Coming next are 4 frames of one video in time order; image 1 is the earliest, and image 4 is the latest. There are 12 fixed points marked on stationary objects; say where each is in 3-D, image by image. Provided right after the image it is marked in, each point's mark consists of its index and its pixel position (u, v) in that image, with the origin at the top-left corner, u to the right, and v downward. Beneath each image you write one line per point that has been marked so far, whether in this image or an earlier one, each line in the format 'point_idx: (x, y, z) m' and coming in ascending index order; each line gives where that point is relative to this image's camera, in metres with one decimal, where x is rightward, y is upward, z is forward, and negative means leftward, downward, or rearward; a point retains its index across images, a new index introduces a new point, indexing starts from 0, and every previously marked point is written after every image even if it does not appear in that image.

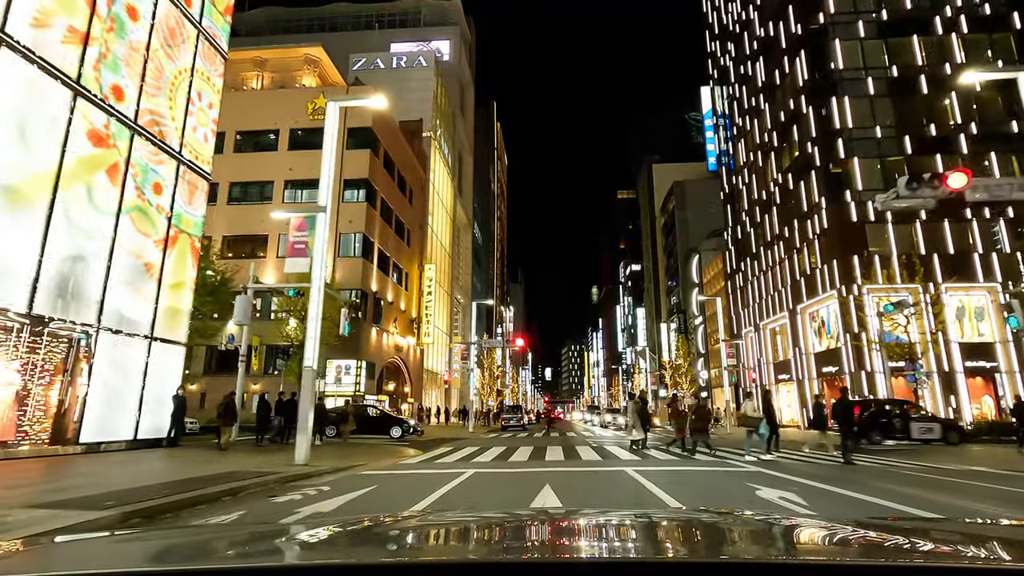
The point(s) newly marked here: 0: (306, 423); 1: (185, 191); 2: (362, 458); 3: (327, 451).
0: (-4.8, -3.3, +12.6) m
1: (-10.6, +3.1, +17.6) m
2: (-4.7, -5.4, +16.9) m
3: (-6.4, -5.7, +18.6) m
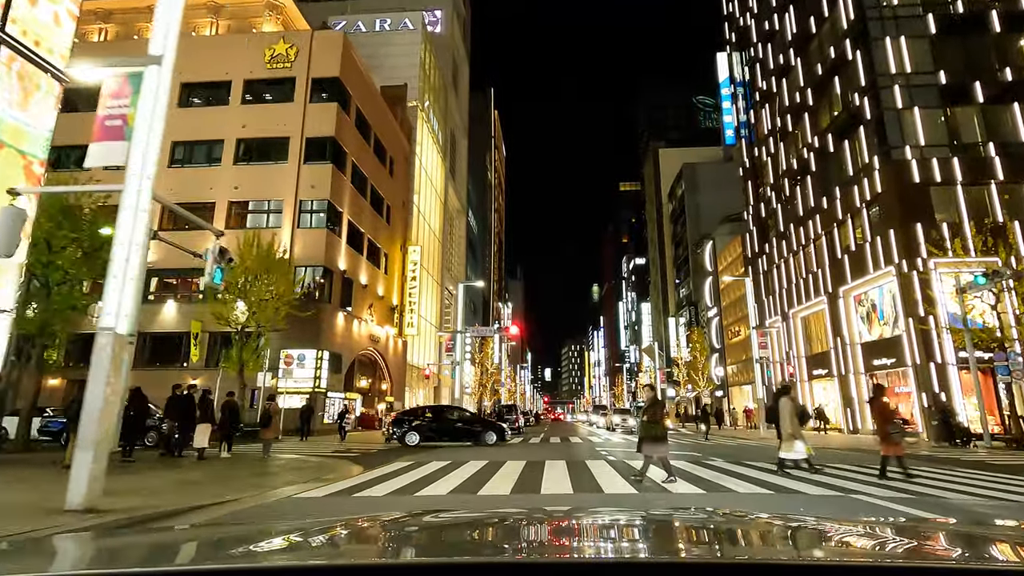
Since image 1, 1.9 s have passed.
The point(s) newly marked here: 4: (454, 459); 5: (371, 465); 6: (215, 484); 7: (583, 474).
0: (-5.2, -1.9, +6.9) m
1: (-11.0, +4.4, +11.9) m
2: (-5.2, -4.1, +11.2) m
3: (-6.8, -4.3, +12.9) m
4: (-1.8, -5.3, +16.6) m
5: (-4.0, -5.0, +15.0) m
6: (-6.0, -3.9, +10.8) m
7: (+1.9, -4.9, +14.2) m
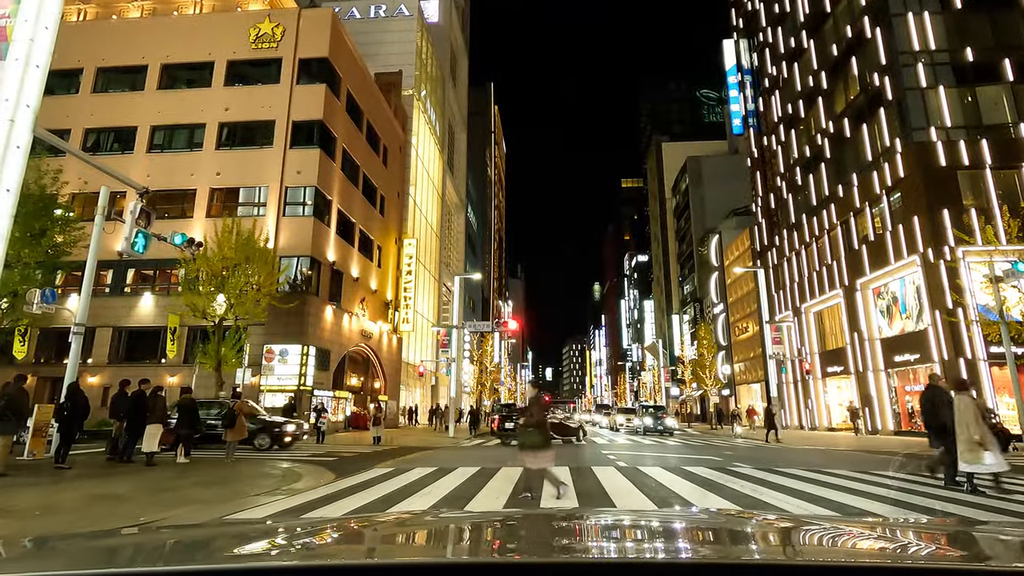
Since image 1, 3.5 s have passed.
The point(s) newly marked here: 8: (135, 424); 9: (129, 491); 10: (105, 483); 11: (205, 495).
0: (-5.3, -1.5, +5.1) m
1: (-11.1, +4.9, +10.1) m
2: (-5.3, -3.7, +9.4) m
3: (-6.9, -3.9, +11.1) m
4: (-1.9, -4.9, +14.8) m
5: (-4.1, -4.5, +13.3) m
6: (-6.1, -3.5, +9.0) m
7: (+1.8, -4.5, +12.4) m
8: (-8.9, -3.2, +12.8) m
9: (-6.7, -3.6, +9.5) m
10: (-7.6, -3.7, +10.2) m
11: (-5.5, -3.7, +9.7) m
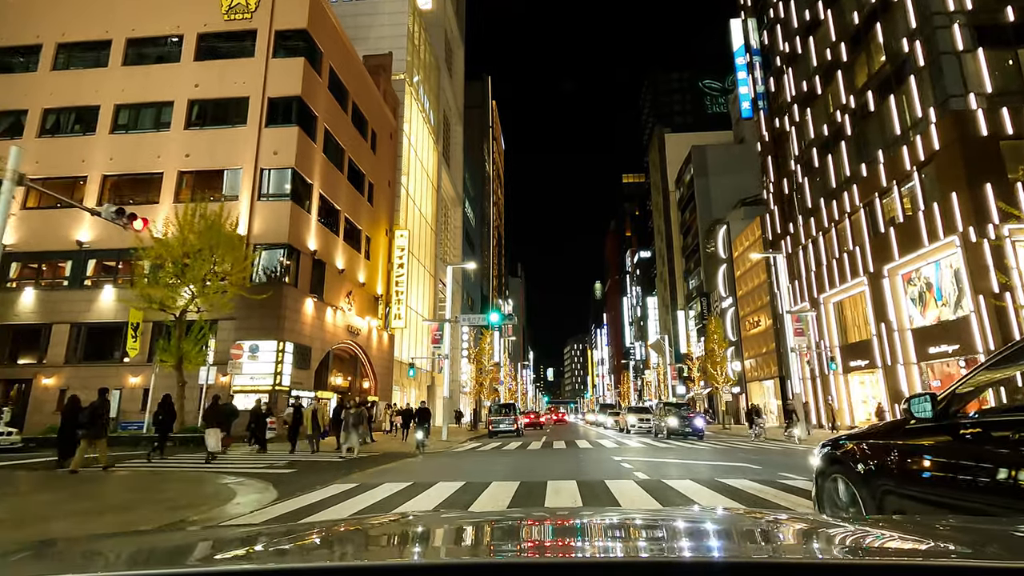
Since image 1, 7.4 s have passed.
0: (-5.5, -1.0, +2.6) m
1: (-11.3, +5.3, +7.6) m
2: (-5.4, -3.1, +6.9) m
3: (-7.0, -3.4, +8.6) m
4: (-2.0, -4.3, +12.3) m
5: (-4.2, -4.0, +10.8) m
6: (-6.2, -3.0, +6.5) m
7: (+1.7, -3.9, +9.9) m
8: (-9.1, -2.7, +10.3) m
9: (-6.8, -3.1, +7.0) m
10: (-7.8, -3.2, +7.7) m
11: (-5.6, -3.2, +7.2) m
